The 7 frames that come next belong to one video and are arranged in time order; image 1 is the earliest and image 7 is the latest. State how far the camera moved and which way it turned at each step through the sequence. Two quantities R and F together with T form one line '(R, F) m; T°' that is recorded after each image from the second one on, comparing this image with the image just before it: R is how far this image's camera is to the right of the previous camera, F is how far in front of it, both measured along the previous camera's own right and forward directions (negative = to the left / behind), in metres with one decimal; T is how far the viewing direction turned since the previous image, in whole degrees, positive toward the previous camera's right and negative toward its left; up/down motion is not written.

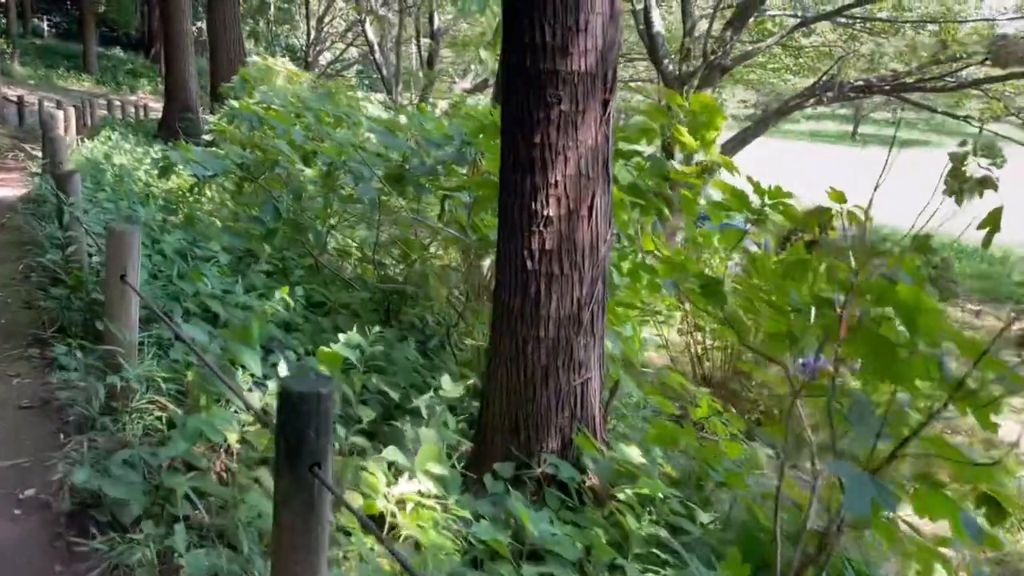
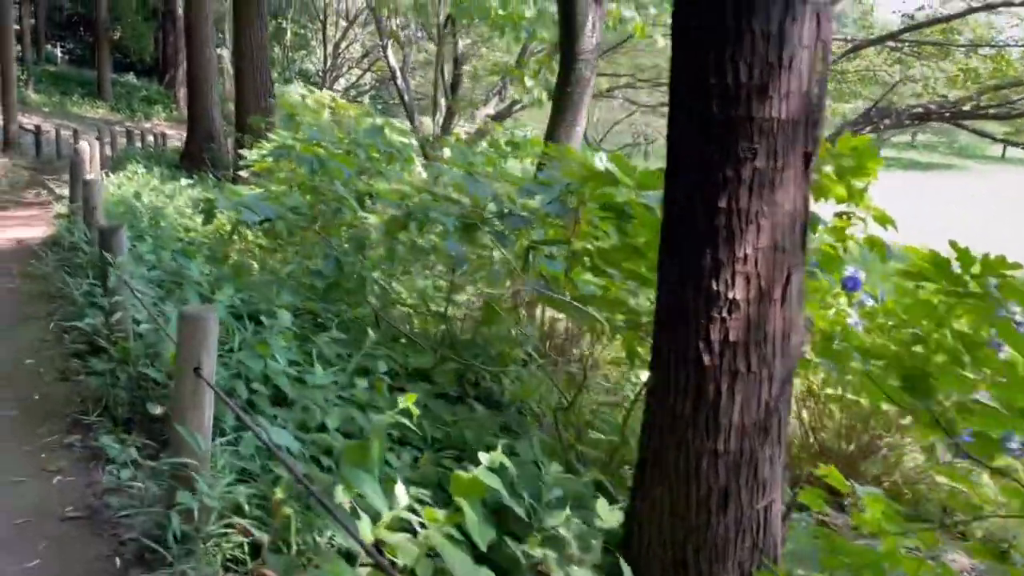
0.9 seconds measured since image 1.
(-0.5, +0.6) m; 0°
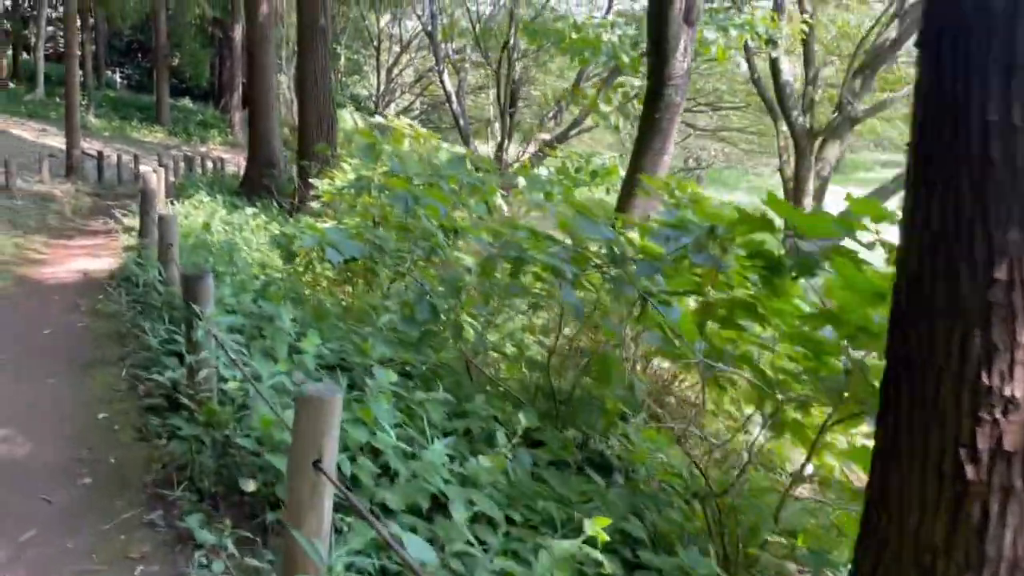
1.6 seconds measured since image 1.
(-0.4, +0.5) m; -3°
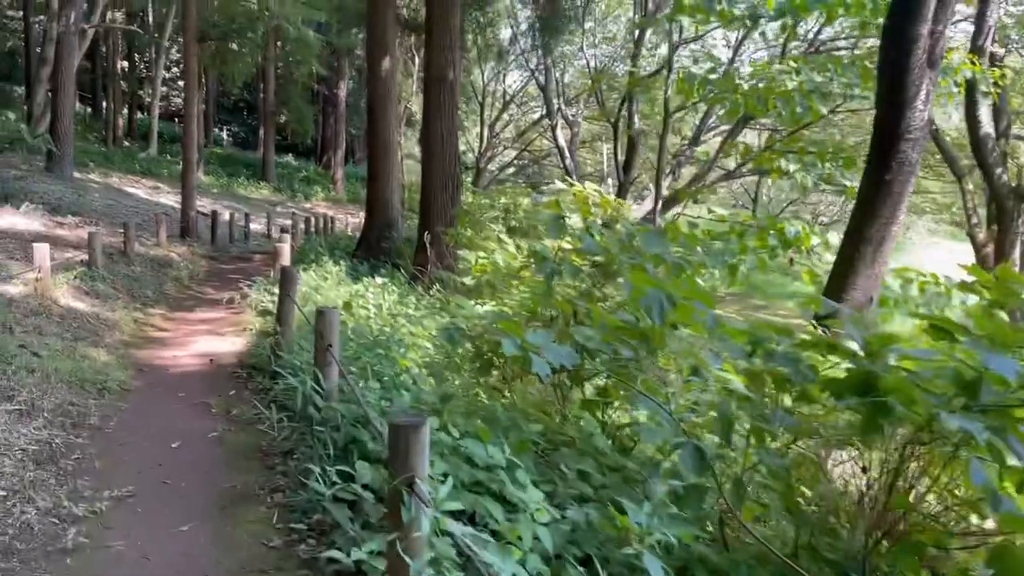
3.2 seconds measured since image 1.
(-0.8, +1.2) m; -6°
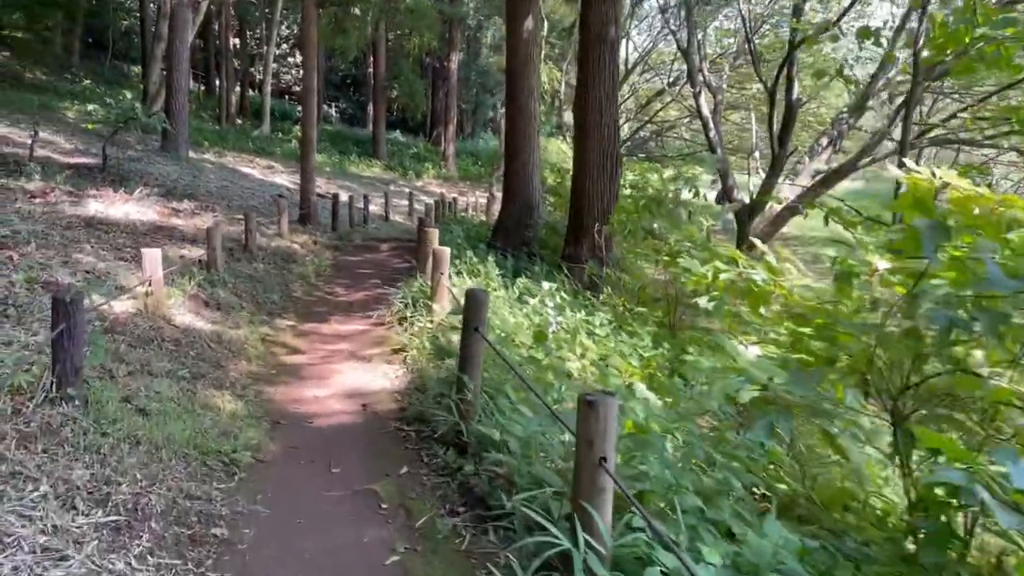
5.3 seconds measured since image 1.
(-0.9, +1.7) m; -7°
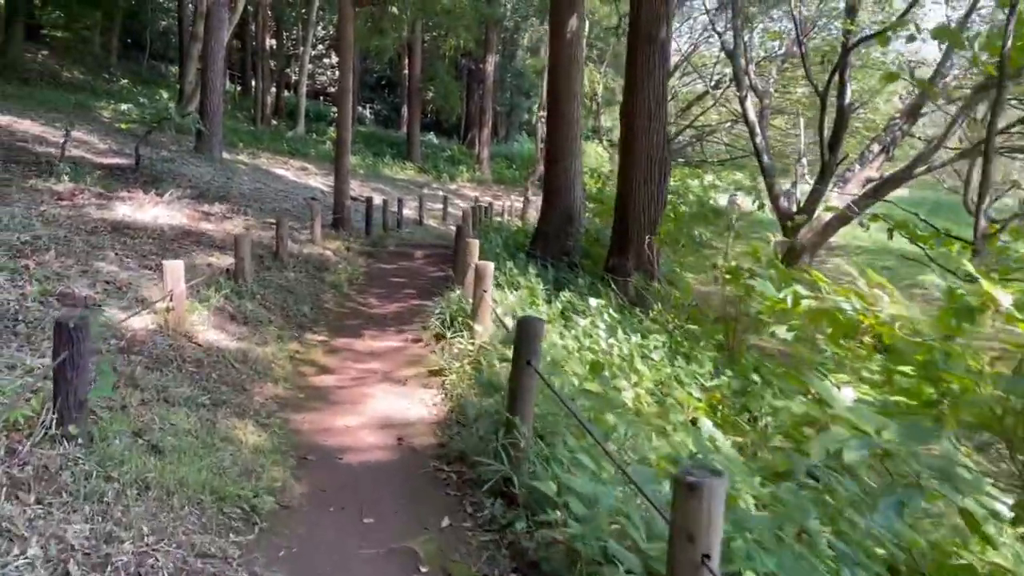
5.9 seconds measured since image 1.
(-0.1, +0.5) m; -2°
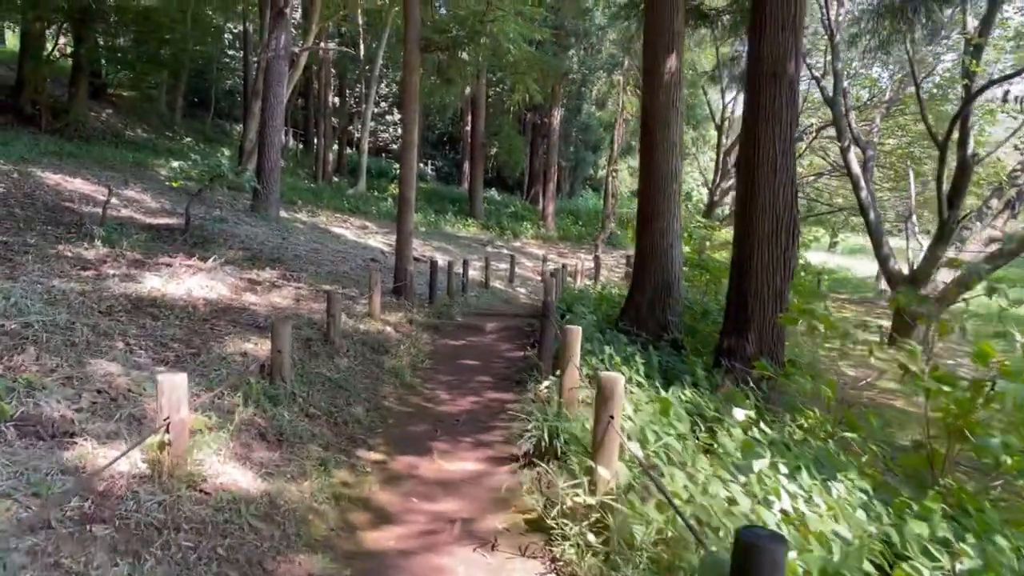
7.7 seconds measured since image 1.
(-0.4, +1.6) m; -4°
